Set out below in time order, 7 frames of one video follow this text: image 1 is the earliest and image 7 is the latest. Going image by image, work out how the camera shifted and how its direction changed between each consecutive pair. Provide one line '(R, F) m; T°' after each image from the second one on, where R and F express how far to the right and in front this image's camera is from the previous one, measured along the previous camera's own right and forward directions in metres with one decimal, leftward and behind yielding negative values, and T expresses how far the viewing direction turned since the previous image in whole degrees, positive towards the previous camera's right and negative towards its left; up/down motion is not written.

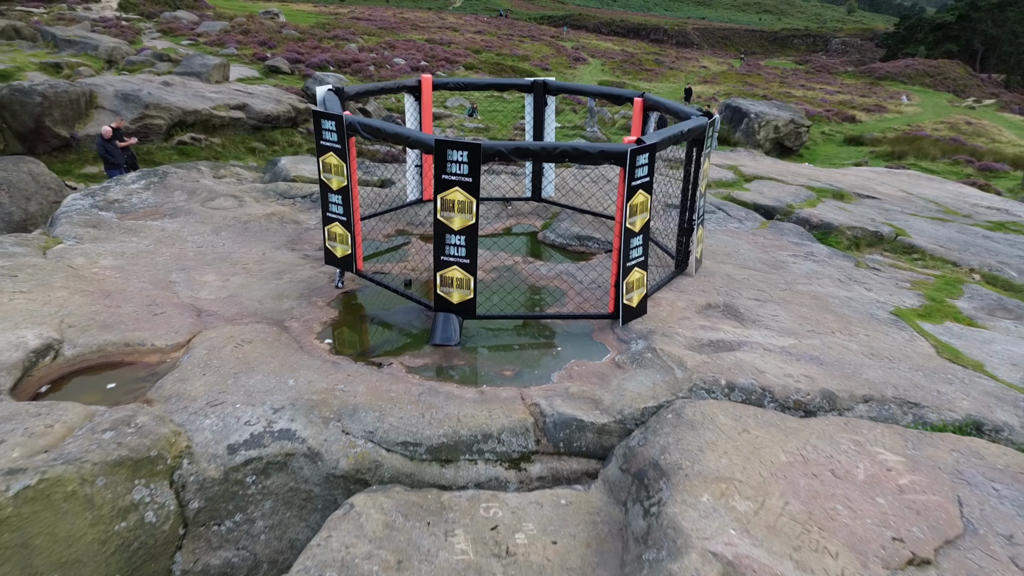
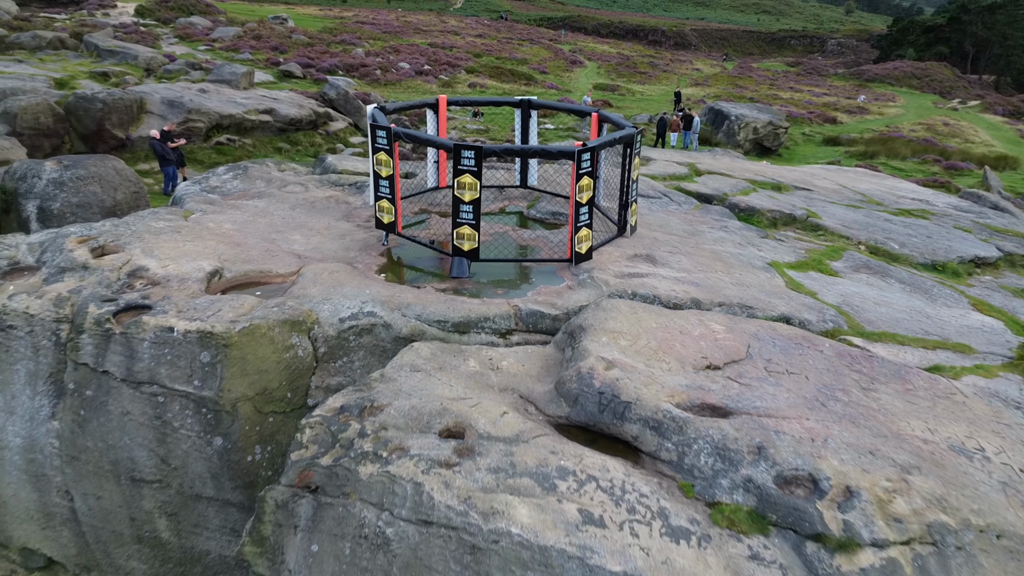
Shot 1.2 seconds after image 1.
(+0.1, -1.8) m; 0°
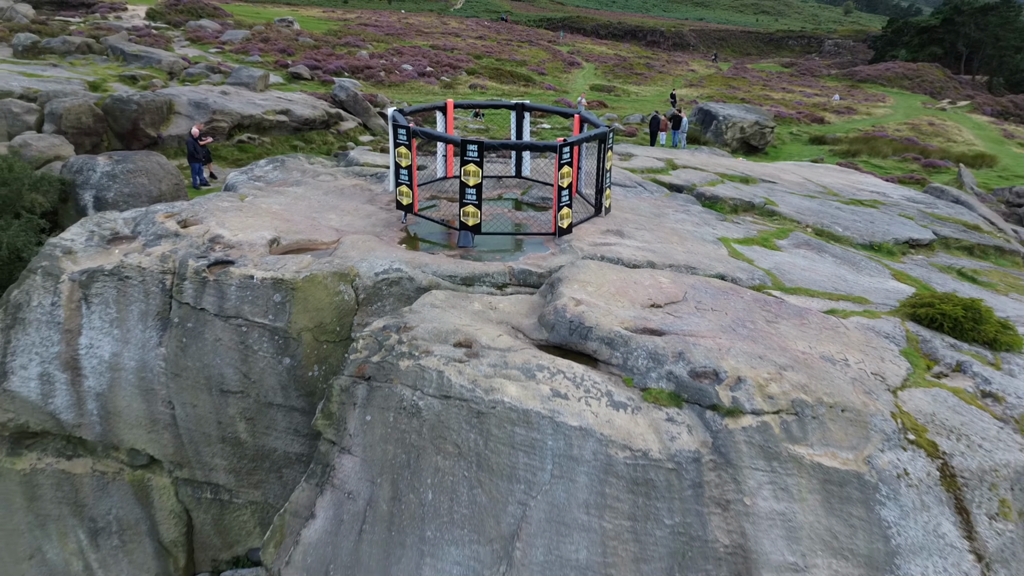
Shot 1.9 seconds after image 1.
(0.0, -1.3) m; 0°
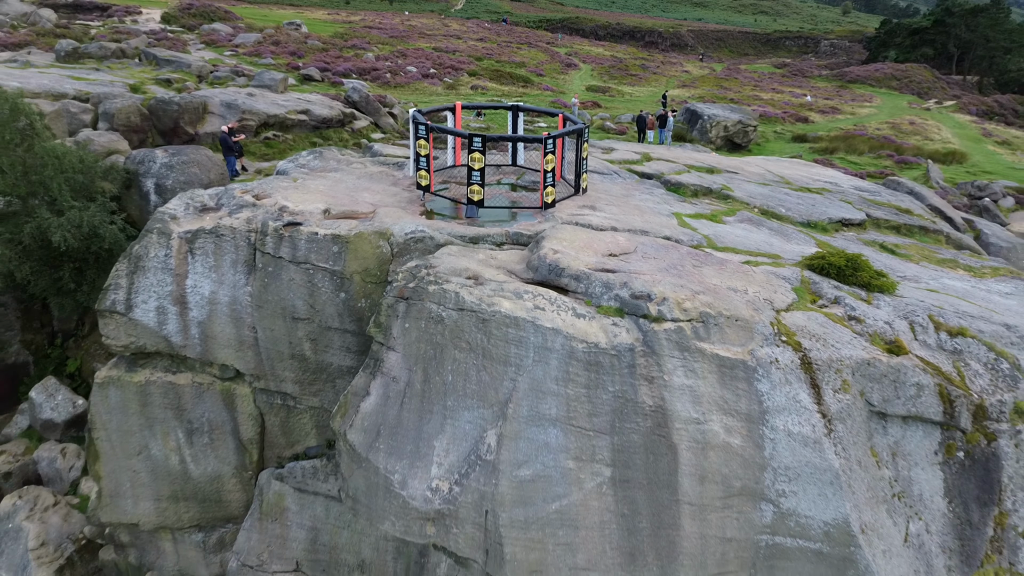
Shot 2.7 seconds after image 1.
(0.0, -1.8) m; 0°
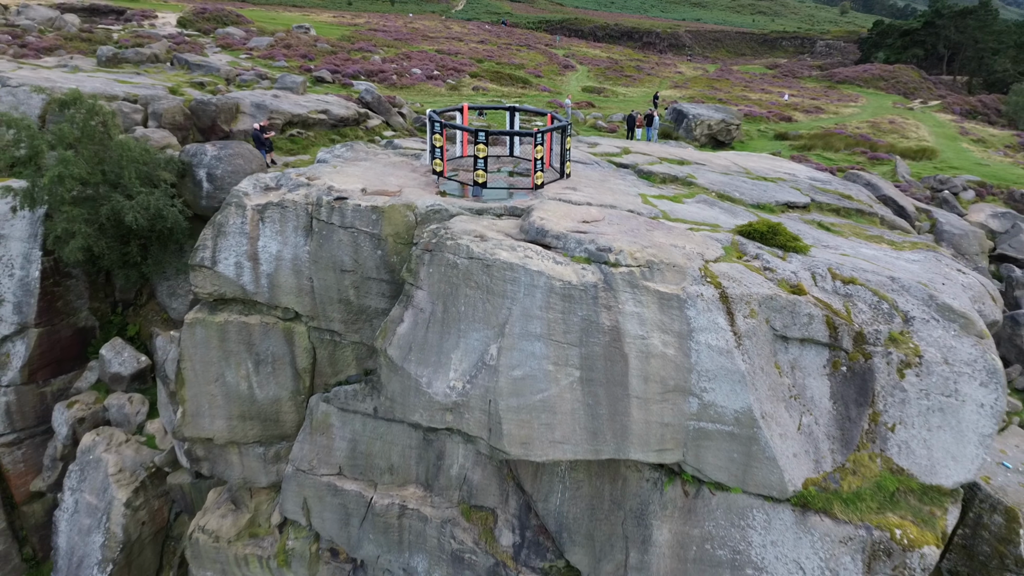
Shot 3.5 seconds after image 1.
(0.0, -2.1) m; 0°
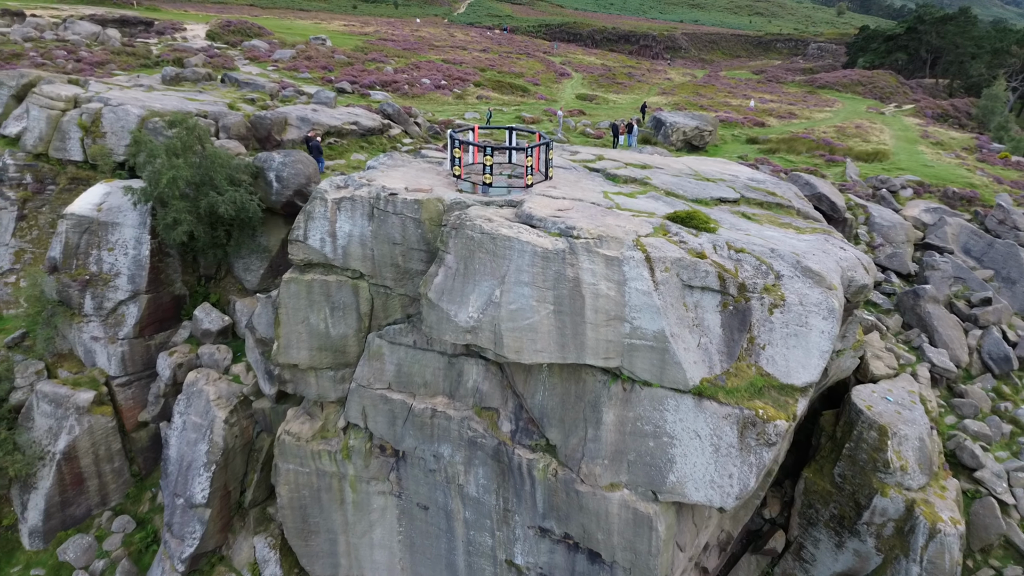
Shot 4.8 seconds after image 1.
(0.0, -4.2) m; 0°
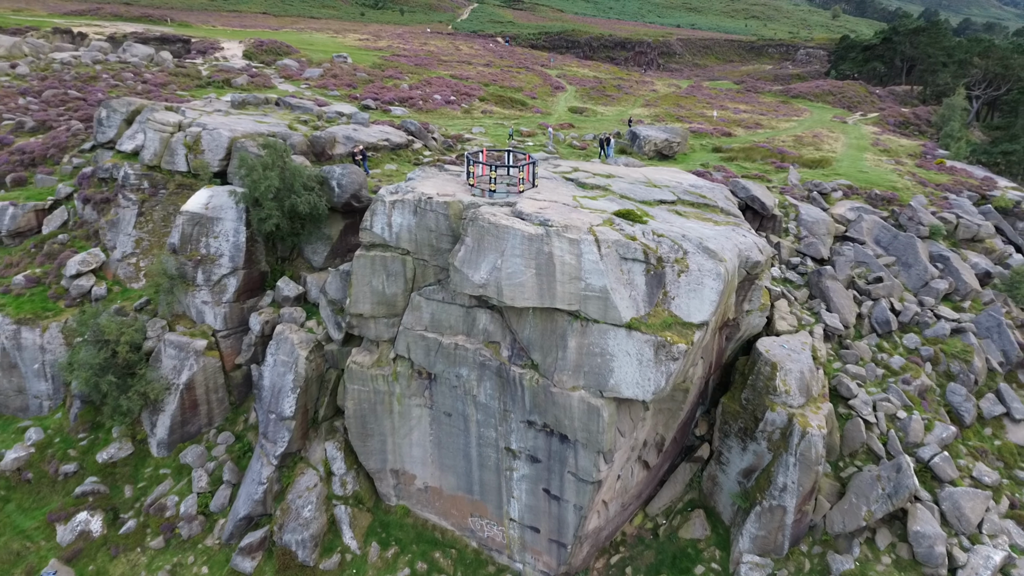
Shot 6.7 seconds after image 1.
(+0.1, -6.7) m; 0°
